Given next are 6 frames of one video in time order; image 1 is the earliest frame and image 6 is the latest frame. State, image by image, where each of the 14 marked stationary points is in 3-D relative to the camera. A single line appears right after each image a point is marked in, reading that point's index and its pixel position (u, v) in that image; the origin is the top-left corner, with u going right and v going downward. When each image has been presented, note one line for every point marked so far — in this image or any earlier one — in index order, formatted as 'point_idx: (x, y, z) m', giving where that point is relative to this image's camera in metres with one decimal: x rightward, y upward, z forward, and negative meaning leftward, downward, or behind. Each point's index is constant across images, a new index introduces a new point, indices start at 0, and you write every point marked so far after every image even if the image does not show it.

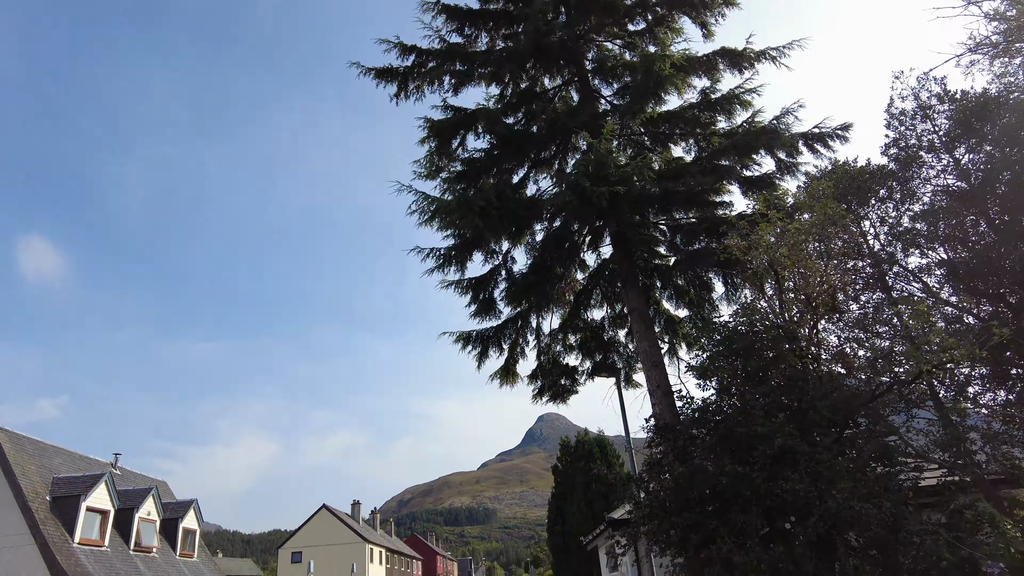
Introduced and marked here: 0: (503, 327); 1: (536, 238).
0: (-0.2, -0.8, +11.8) m
1: (+0.4, +0.9, +11.3) m
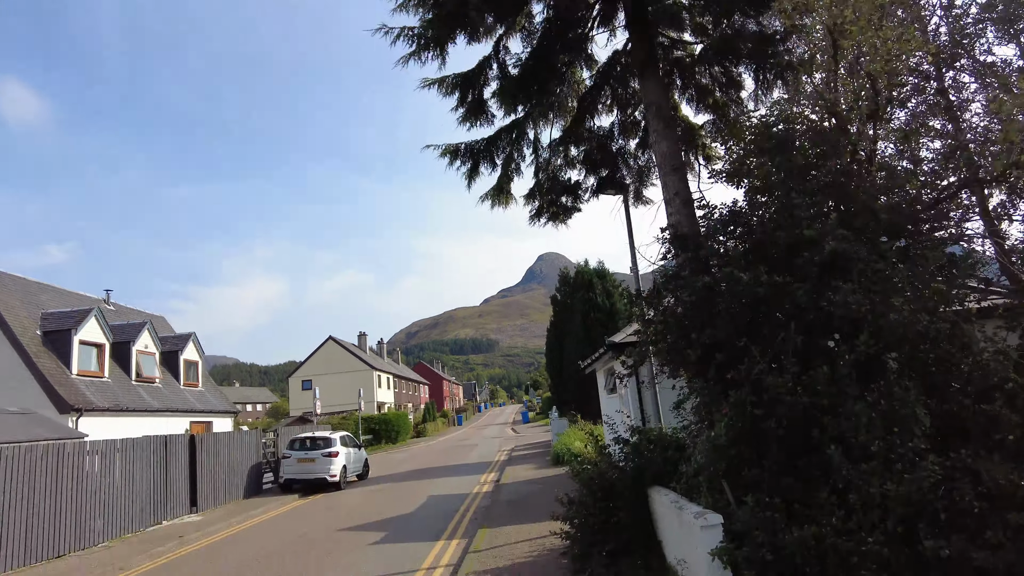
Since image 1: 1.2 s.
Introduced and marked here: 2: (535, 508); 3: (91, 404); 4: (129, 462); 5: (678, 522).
0: (-0.3, +2.5, +10.3) m
1: (+0.3, +4.0, +9.3) m
2: (+0.4, -3.9, +11.1) m
3: (-12.2, -3.4, +18.1) m
4: (-8.1, -3.7, +13.0) m
5: (+1.4, -2.0, +5.3) m
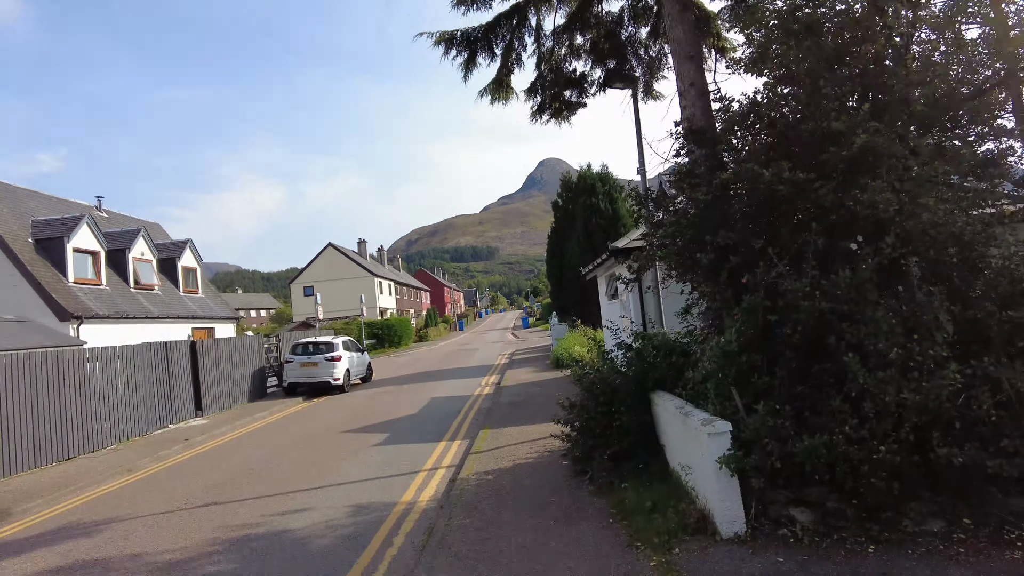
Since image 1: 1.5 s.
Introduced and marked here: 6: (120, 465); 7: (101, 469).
0: (-0.3, +4.0, +9.4) m
1: (+0.3, +5.3, +8.3) m
2: (+0.4, -2.2, +11.2) m
3: (-12.2, -0.7, +18.0) m
4: (-8.0, -1.7, +13.1) m
5: (+1.4, -1.2, +5.1) m
6: (-6.5, -2.9, +10.3) m
7: (-6.6, -2.9, +10.1) m
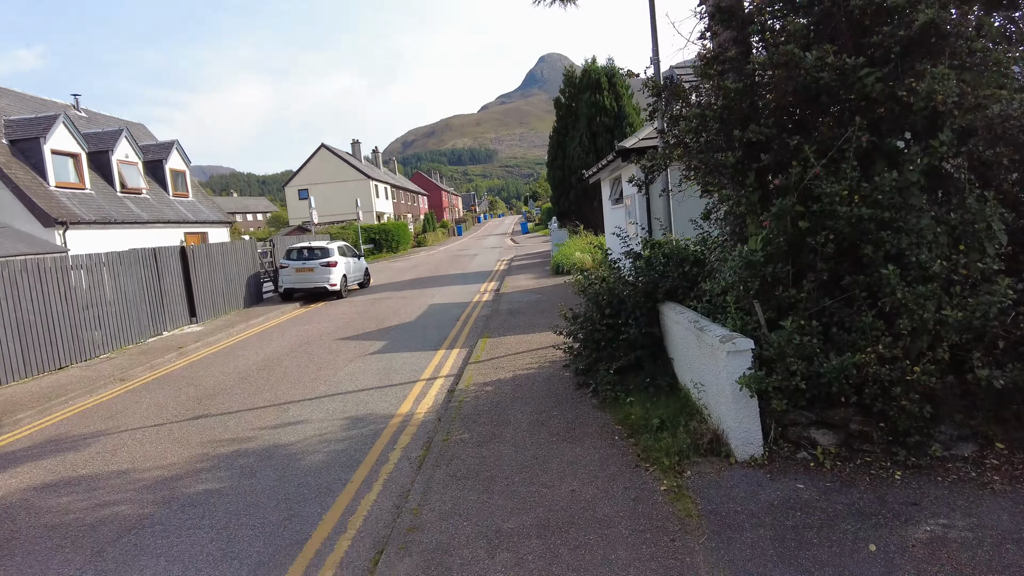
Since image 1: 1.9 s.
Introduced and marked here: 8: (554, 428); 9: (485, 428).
0: (-0.3, +5.3, +8.2) m
1: (+0.3, +6.4, +6.9) m
2: (+0.4, -0.5, +11.0) m
3: (-12.2, +2.0, +17.4) m
4: (-8.0, +0.2, +12.7) m
5: (+1.4, -0.4, +4.8) m
6: (-6.5, -1.4, +10.1) m
7: (-6.7, -1.4, +9.9) m
8: (+0.4, -1.2, +5.3) m
9: (-0.2, -1.2, +5.5) m
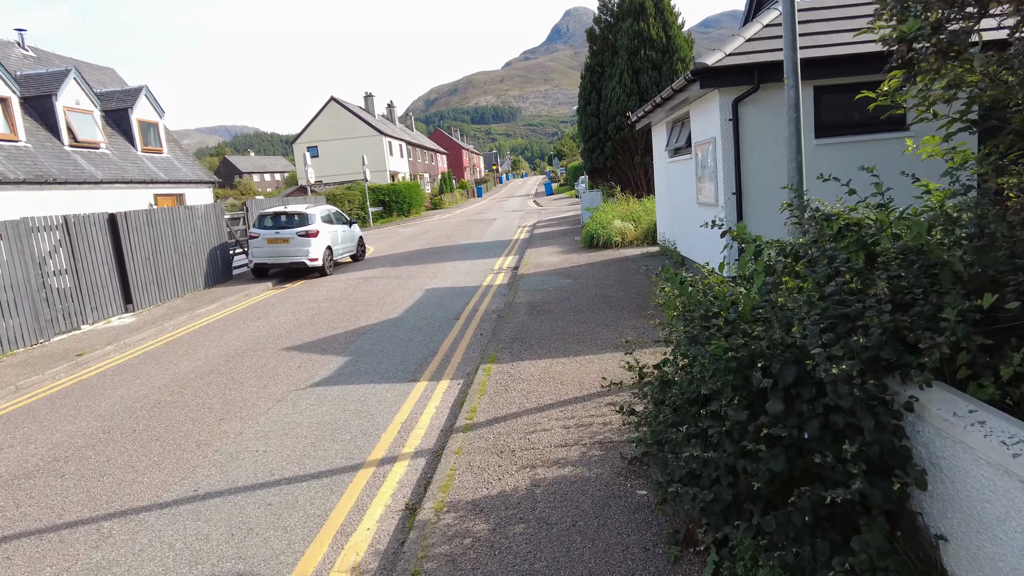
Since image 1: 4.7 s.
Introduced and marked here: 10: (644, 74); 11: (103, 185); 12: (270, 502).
0: (-0.1, +5.2, +4.3) m
1: (+0.4, +6.3, +2.9) m
2: (+0.7, -0.4, +7.4) m
3: (-11.7, +2.6, +14.1) m
4: (-7.7, +0.5, +9.4) m
5: (+1.4, -0.7, +1.2) m
6: (-6.3, -1.3, +6.9) m
7: (-6.4, -1.3, +6.7) m
8: (+0.4, -1.5, +1.8) m
9: (-0.2, -1.5, +2.0) m
10: (+3.7, +6.0, +17.4) m
11: (-11.5, +2.9, +17.4) m
12: (-1.6, -1.4, +4.0) m
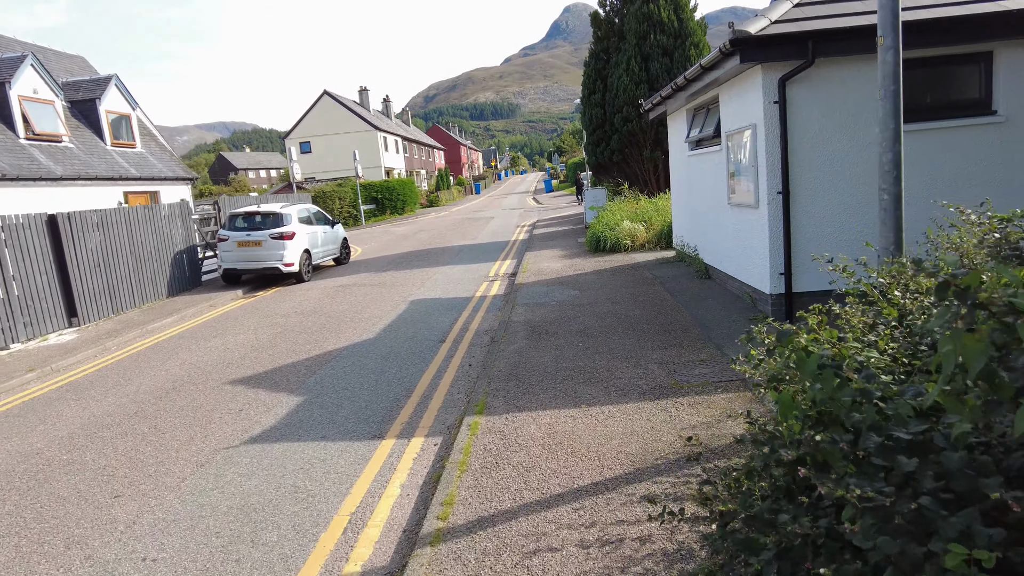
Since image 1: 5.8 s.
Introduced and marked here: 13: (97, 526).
0: (-0.2, +5.0, +2.9) m
1: (+0.4, +6.0, +1.4) m
2: (+0.6, -0.6, +6.0) m
3: (-11.8, +2.4, +12.7) m
4: (-7.8, +0.3, +8.0) m
5: (+1.4, -1.0, -0.2) m
6: (-6.3, -1.5, +5.5) m
7: (-6.5, -1.6, +5.2) m
8: (+0.4, -1.7, +0.4) m
9: (-0.2, -1.7, +0.6) m
10: (+3.7, +5.8, +15.9) m
11: (-11.5, +2.7, +16.0) m
12: (-1.6, -1.6, +2.6) m
13: (-2.6, -1.5, +3.8) m
